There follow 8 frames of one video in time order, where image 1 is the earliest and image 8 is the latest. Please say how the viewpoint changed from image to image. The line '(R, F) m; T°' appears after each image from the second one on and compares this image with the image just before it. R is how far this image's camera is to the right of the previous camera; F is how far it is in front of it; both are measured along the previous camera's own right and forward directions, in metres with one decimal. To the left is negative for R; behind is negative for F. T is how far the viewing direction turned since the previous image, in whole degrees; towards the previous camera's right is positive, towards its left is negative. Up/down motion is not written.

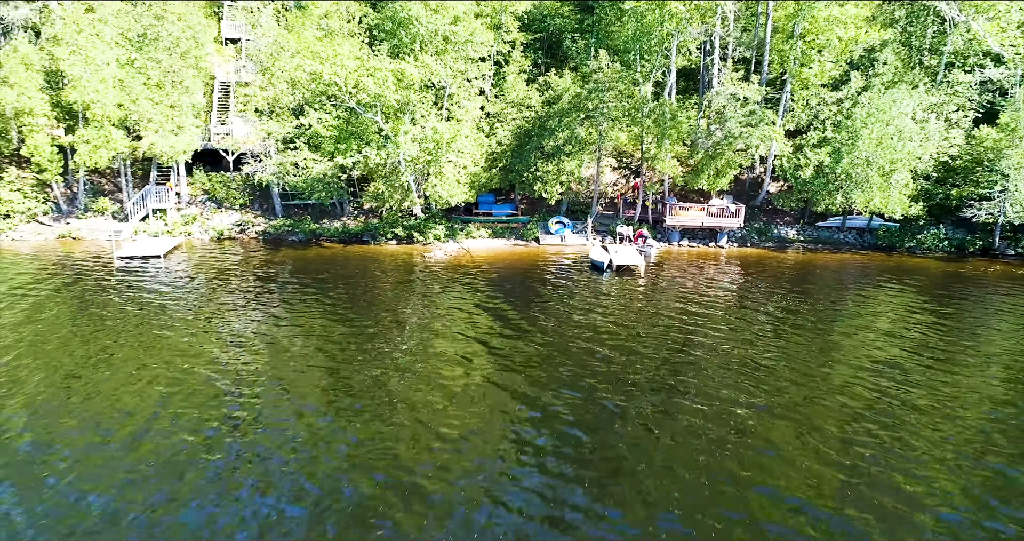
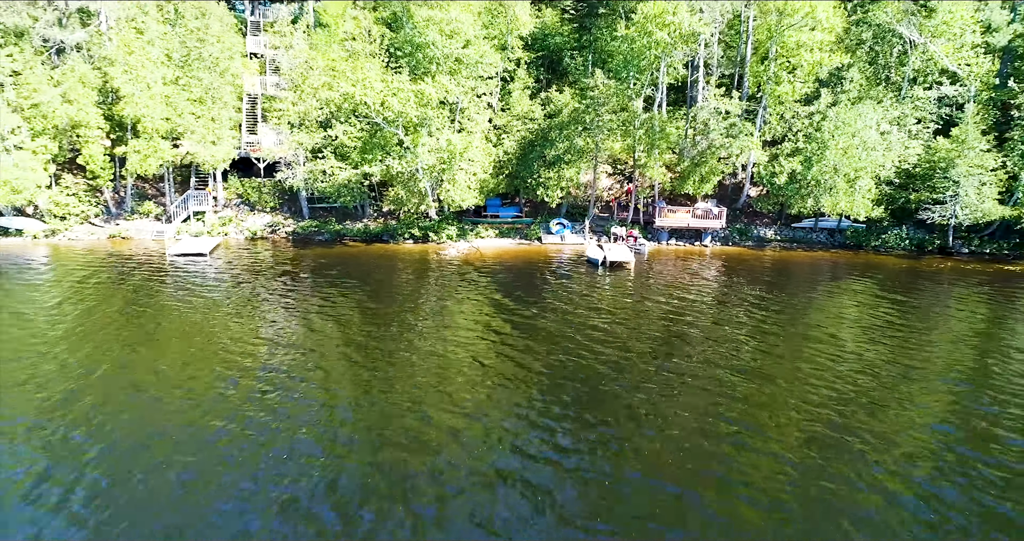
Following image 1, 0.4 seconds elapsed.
(-0.3, -3.8) m; 0°
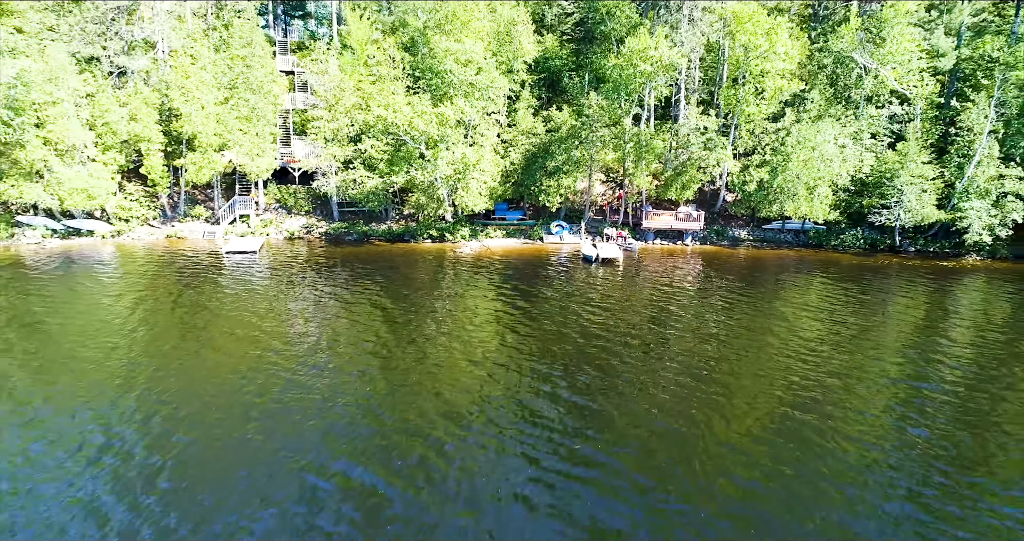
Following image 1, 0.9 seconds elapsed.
(-0.4, -5.5) m; 0°
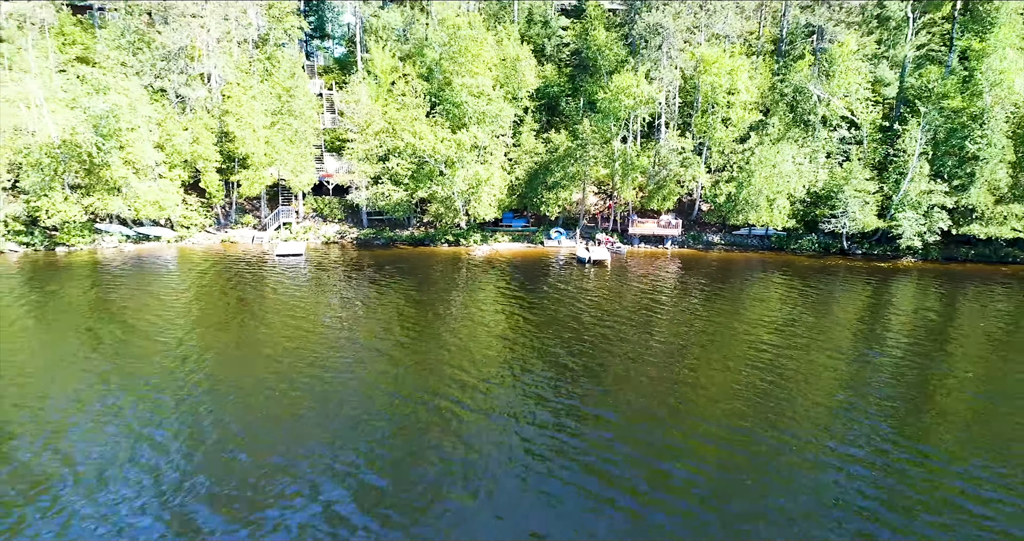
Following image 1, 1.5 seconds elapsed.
(-0.6, -7.2) m; 0°
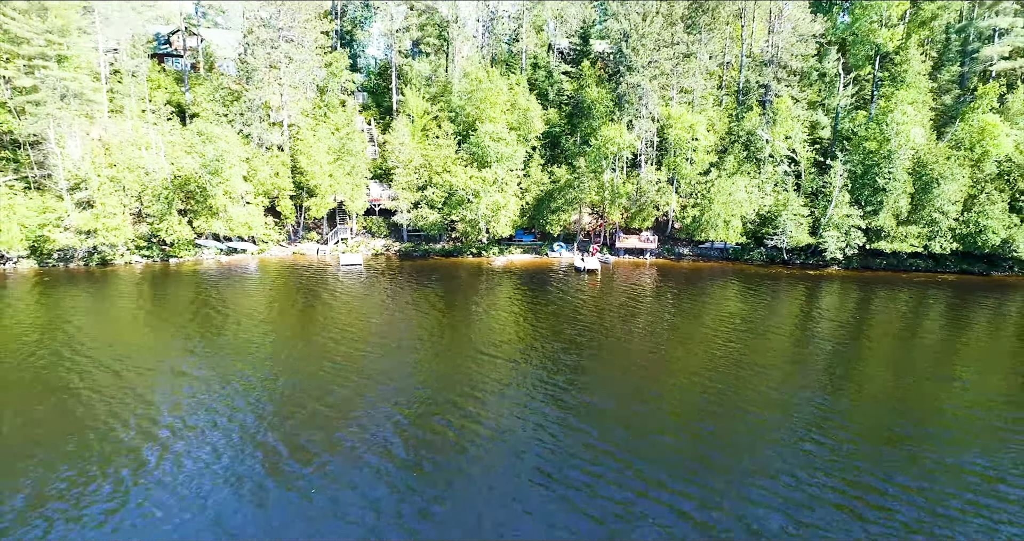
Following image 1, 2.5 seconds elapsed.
(-1.4, -13.0) m; 0°
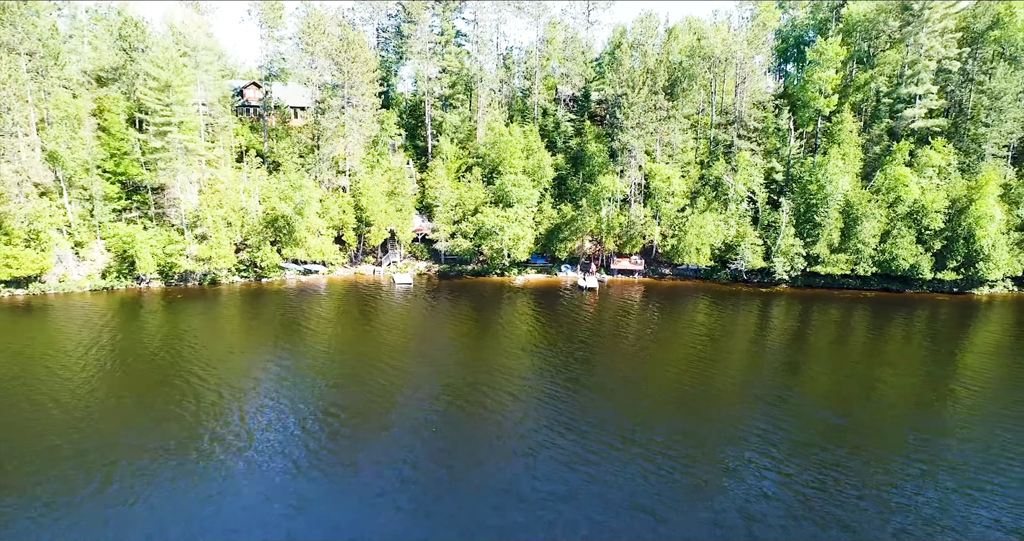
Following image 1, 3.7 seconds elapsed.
(-1.9, -16.2) m; 0°
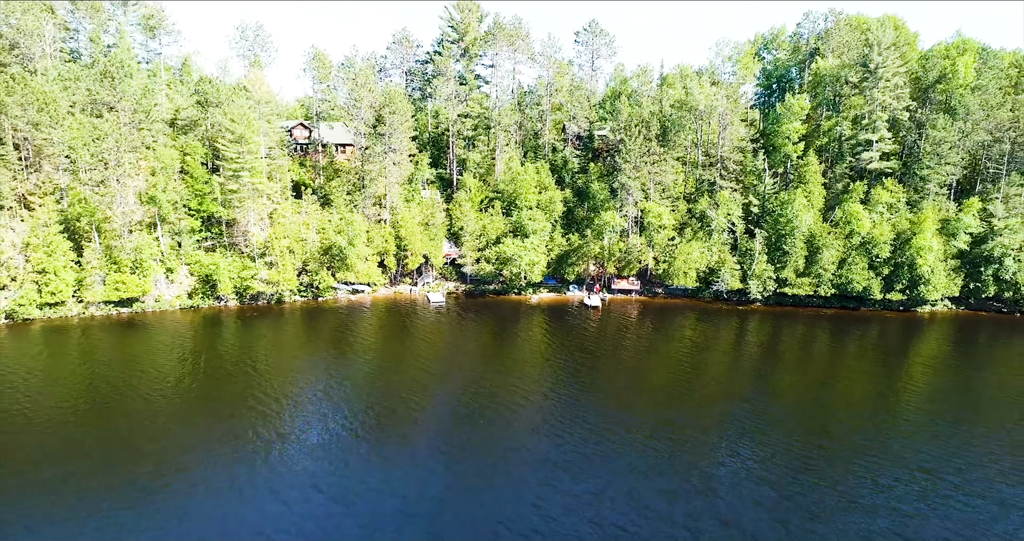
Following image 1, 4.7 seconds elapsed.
(-1.8, -14.0) m; 0°
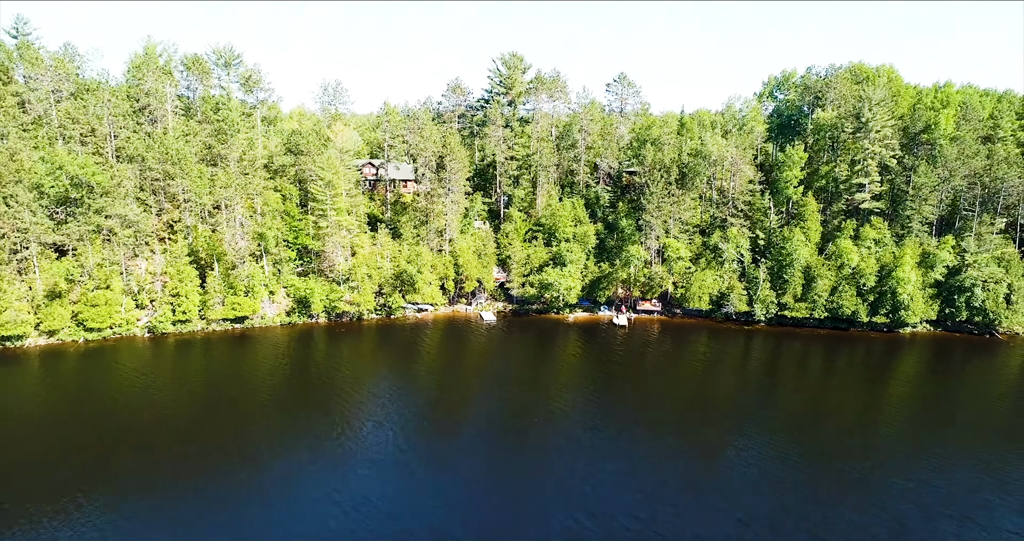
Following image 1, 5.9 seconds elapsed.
(-2.2, -16.8) m; -2°
